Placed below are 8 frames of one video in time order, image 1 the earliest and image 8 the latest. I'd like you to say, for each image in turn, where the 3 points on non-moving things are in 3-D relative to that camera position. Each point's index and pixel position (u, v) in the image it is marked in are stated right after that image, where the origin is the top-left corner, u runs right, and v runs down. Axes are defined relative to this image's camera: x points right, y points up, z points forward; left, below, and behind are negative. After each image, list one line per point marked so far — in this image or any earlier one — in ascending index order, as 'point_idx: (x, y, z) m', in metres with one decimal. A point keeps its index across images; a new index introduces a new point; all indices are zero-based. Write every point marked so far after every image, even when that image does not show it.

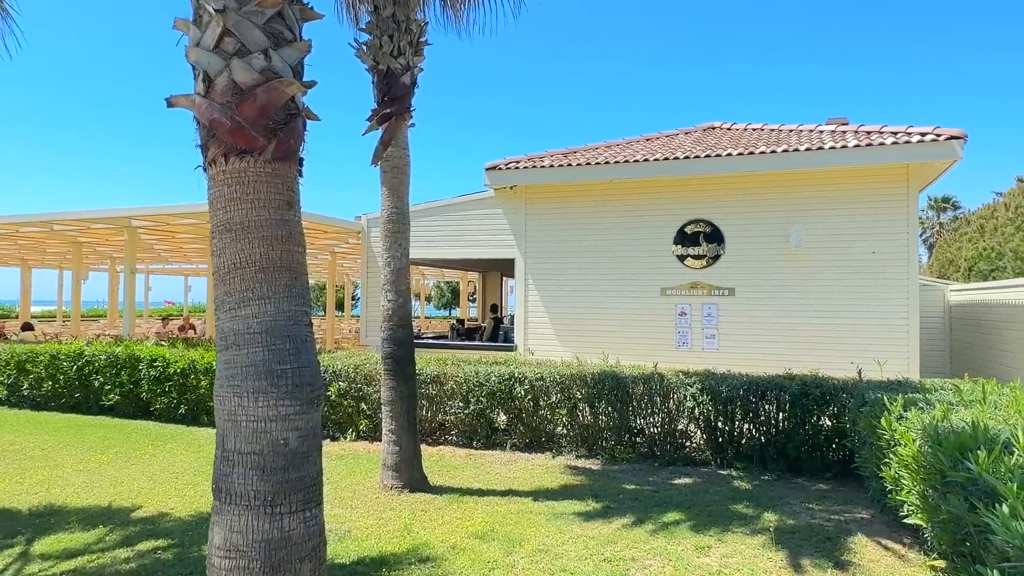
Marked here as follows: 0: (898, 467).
0: (+2.6, -1.2, +4.6) m
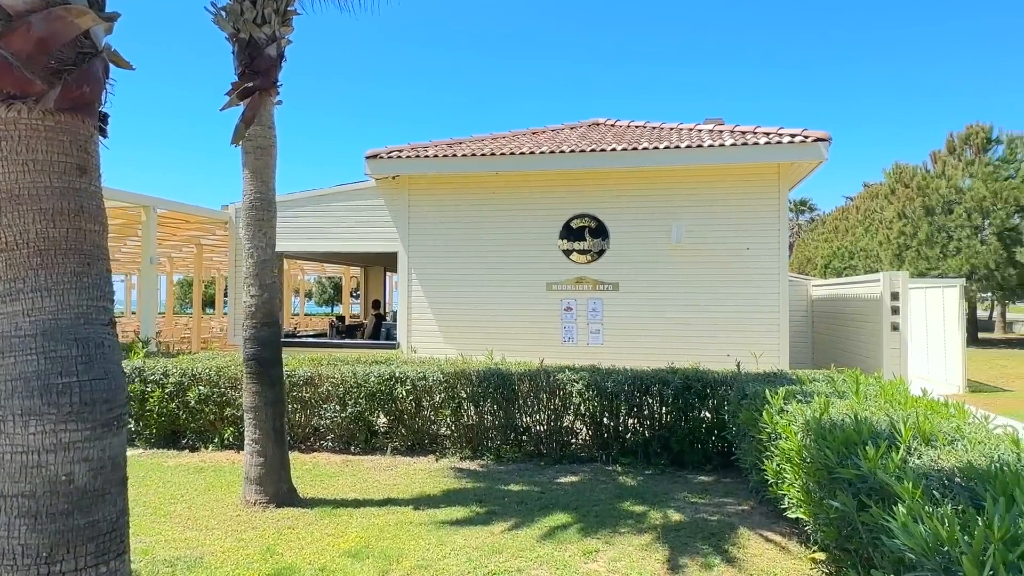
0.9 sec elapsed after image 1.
0: (+1.8, -1.2, +4.6) m
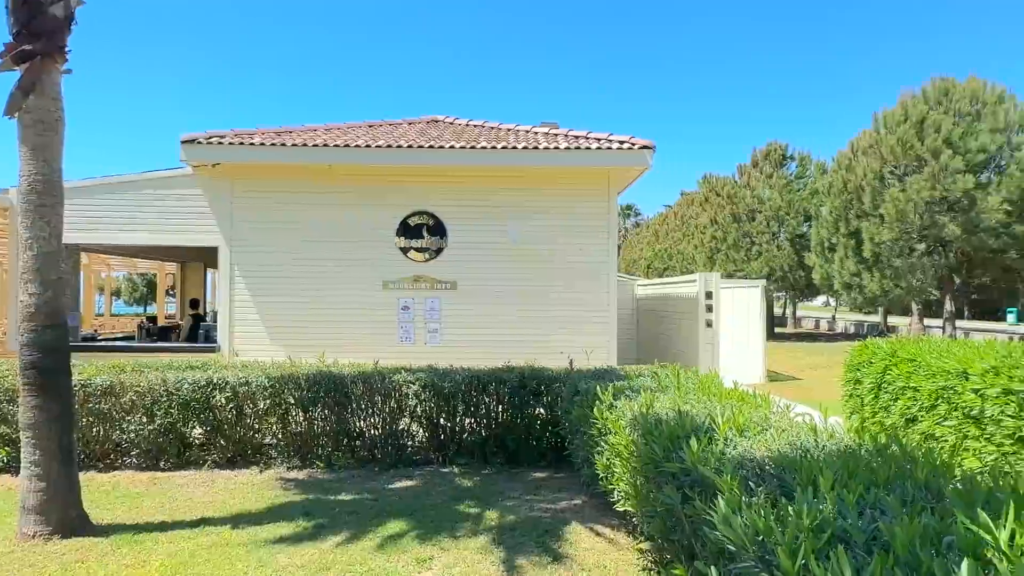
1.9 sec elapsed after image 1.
0: (+0.7, -1.2, +4.7) m
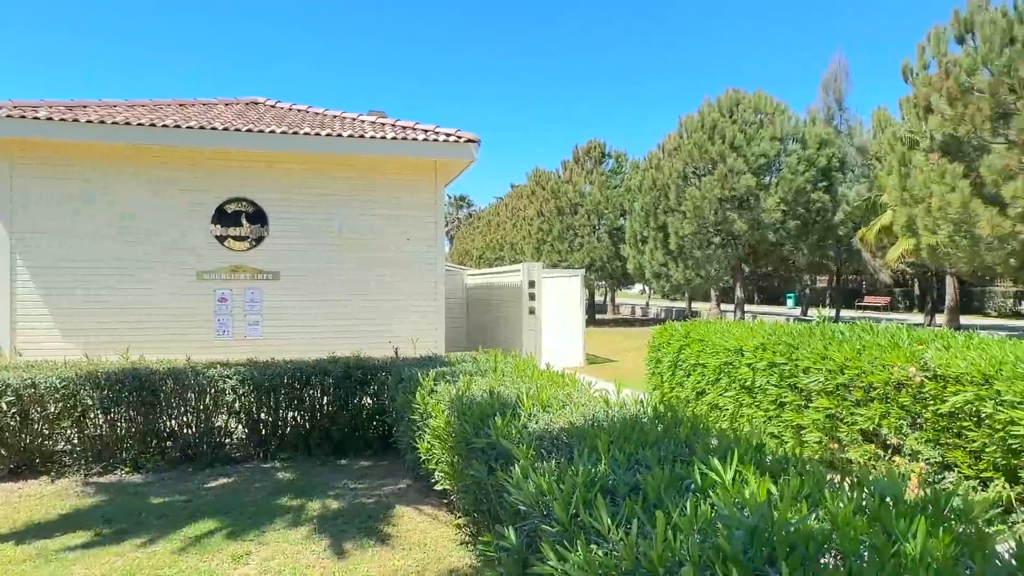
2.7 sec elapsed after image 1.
0: (-0.6, -1.1, +4.9) m
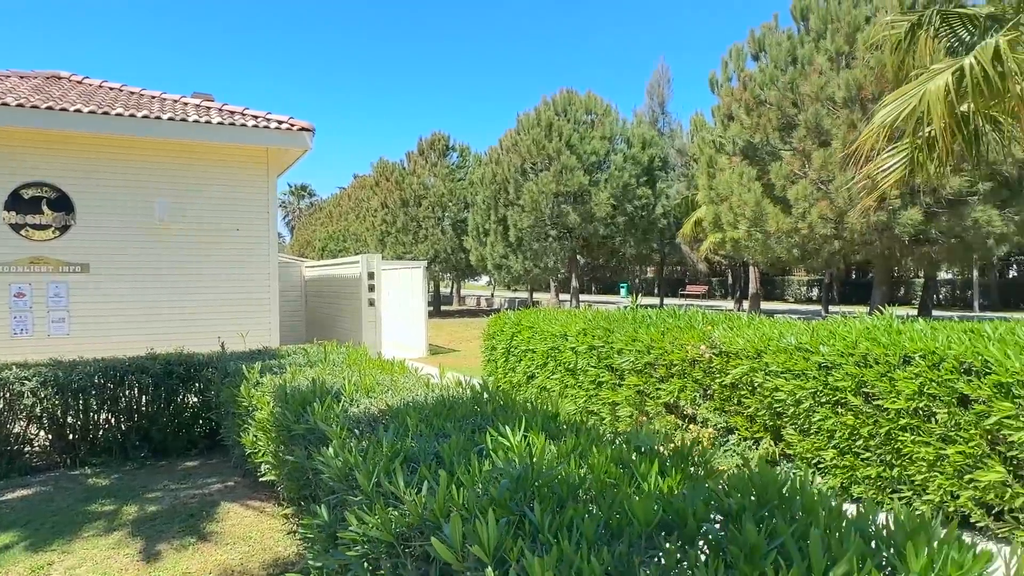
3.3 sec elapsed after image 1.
0: (-1.8, -1.0, +4.9) m
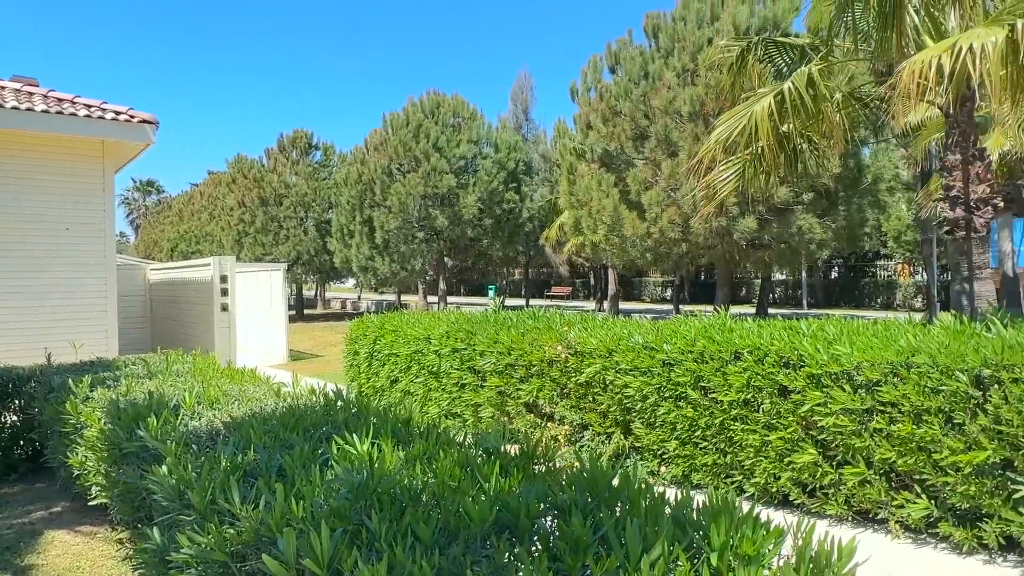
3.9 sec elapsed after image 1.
0: (-2.8, -1.1, +4.5) m
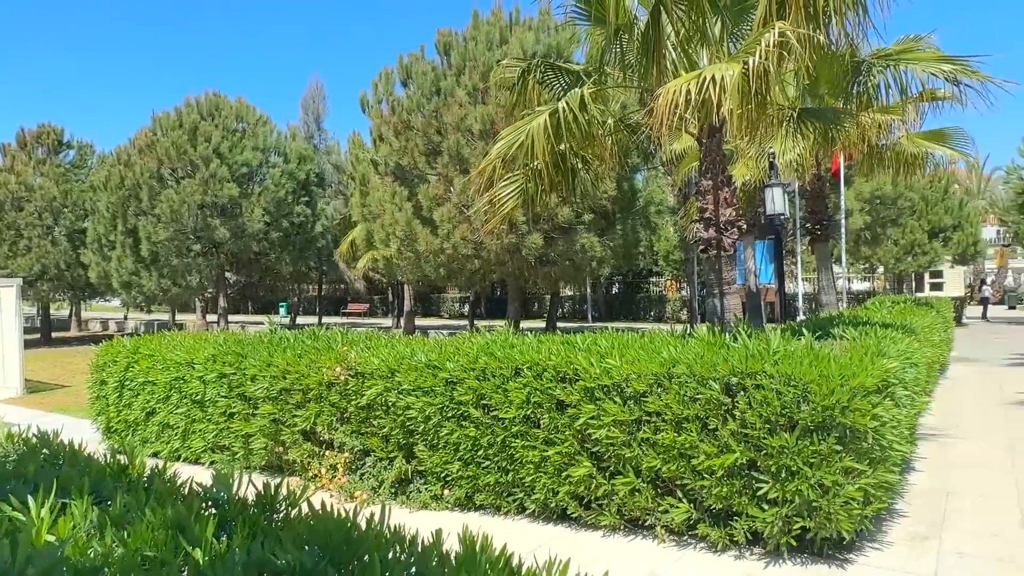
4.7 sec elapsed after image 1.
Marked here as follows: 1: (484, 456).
0: (-4.1, -1.2, +3.2) m
1: (-0.2, -1.3, +5.1) m
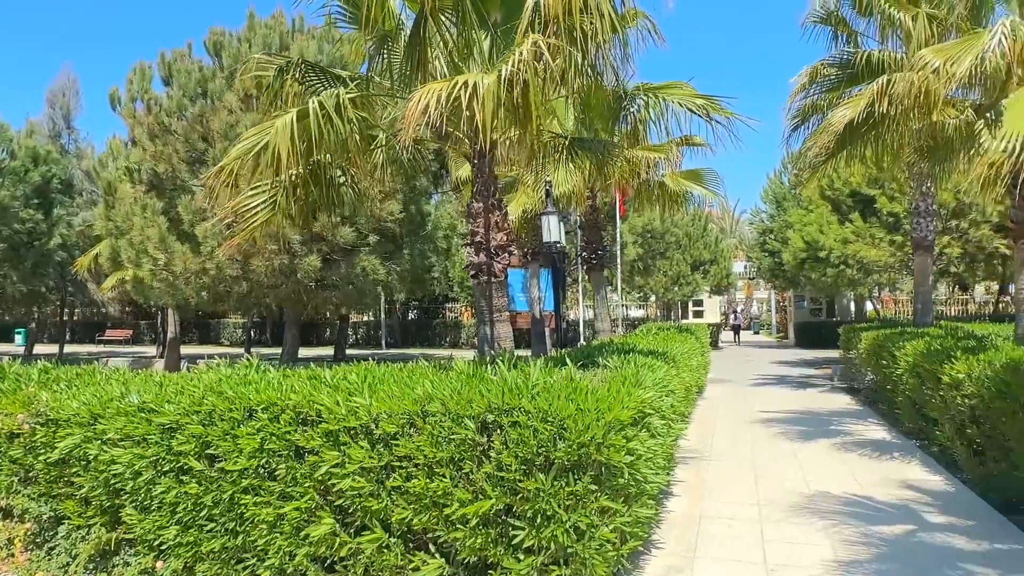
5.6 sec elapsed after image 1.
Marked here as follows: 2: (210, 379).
0: (-5.0, -1.2, +1.3) m
1: (-1.9, -1.4, +4.3) m
2: (-2.1, -0.6, +4.7) m
